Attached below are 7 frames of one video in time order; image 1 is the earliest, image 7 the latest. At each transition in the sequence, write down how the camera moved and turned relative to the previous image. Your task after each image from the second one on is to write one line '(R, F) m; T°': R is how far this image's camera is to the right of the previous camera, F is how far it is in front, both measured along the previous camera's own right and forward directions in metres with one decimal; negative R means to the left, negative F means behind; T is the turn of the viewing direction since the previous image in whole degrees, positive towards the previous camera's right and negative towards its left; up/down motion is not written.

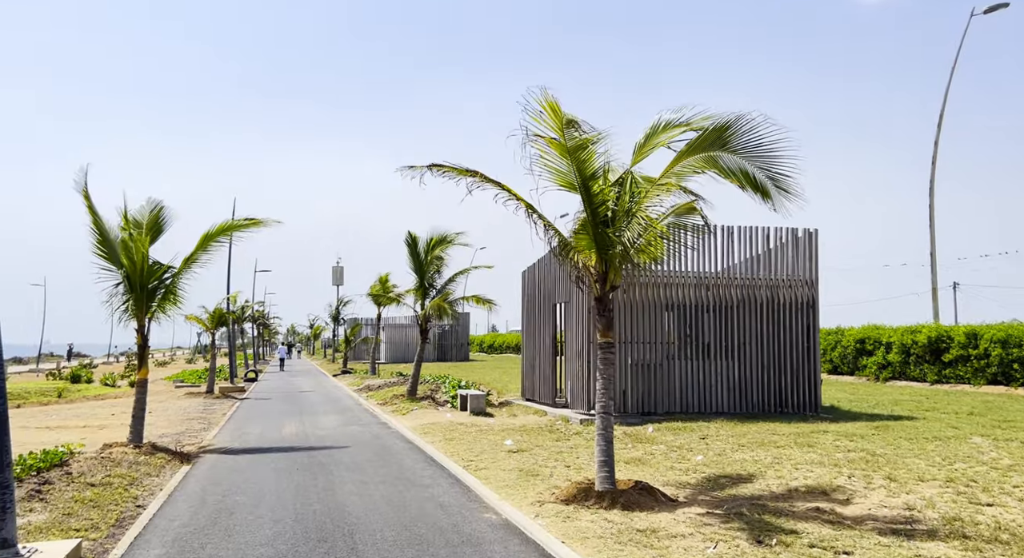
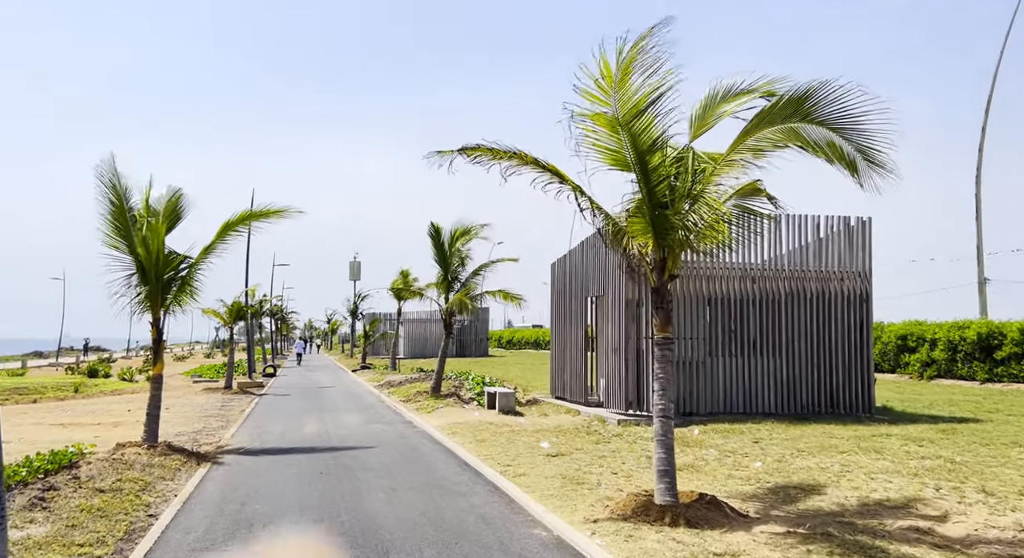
(-0.3, +0.9) m; -1°
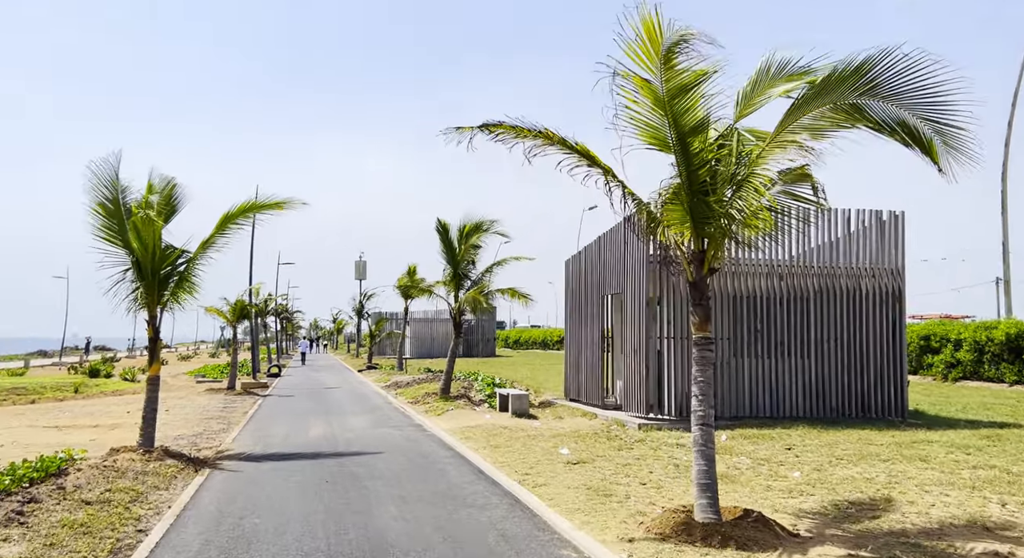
(-0.2, +0.7) m; 0°
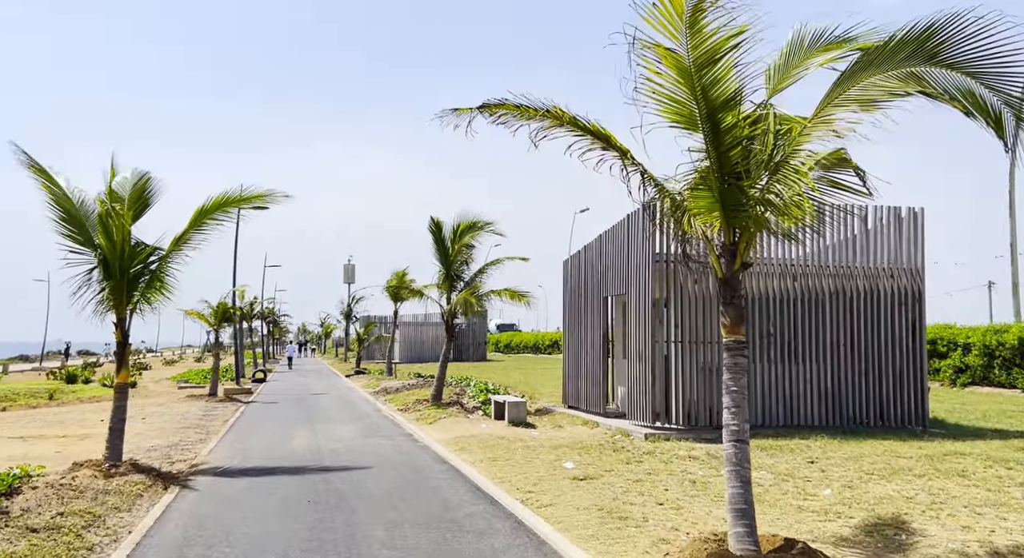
(-0.1, +0.9) m; +1°
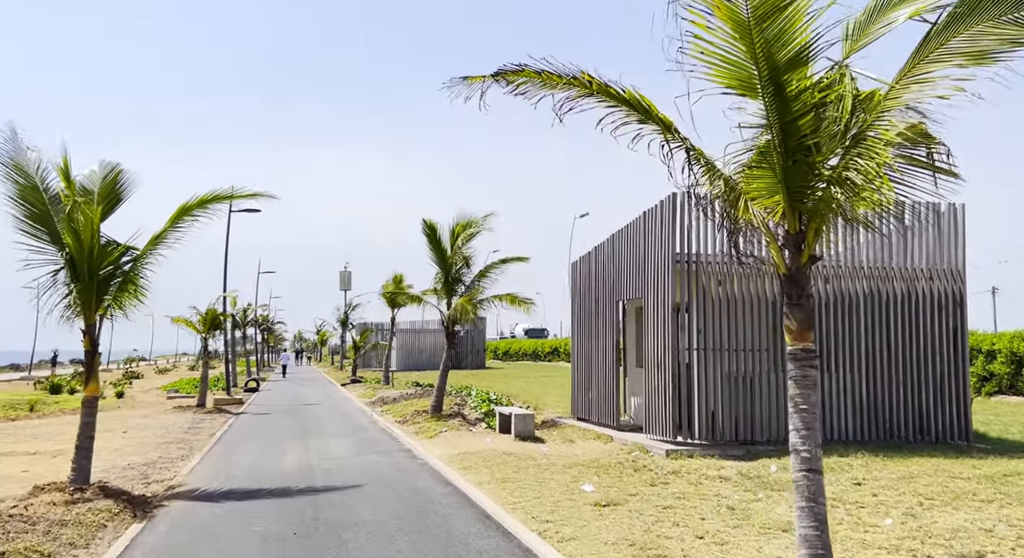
(-0.2, +1.1) m; 0°
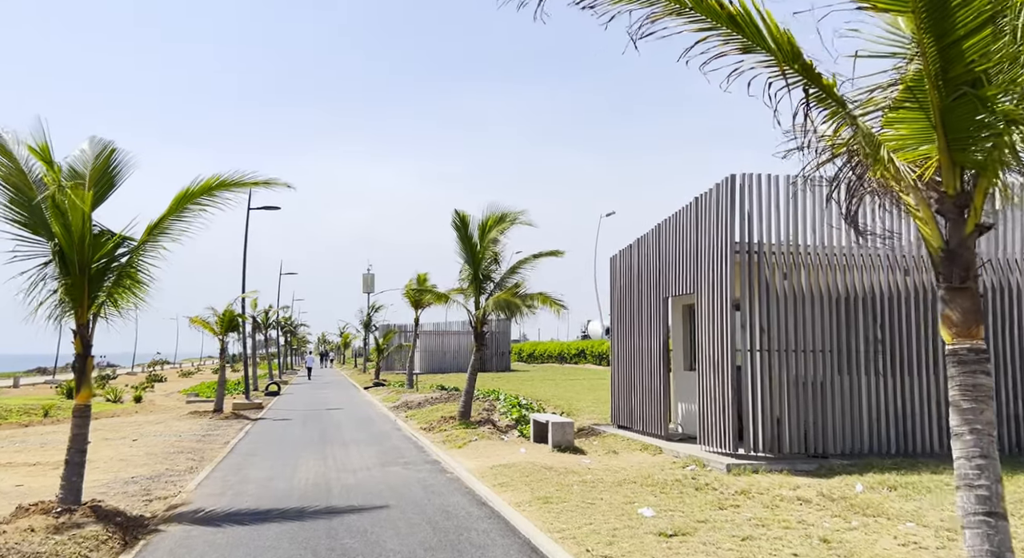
(-0.2, +1.3) m; -2°
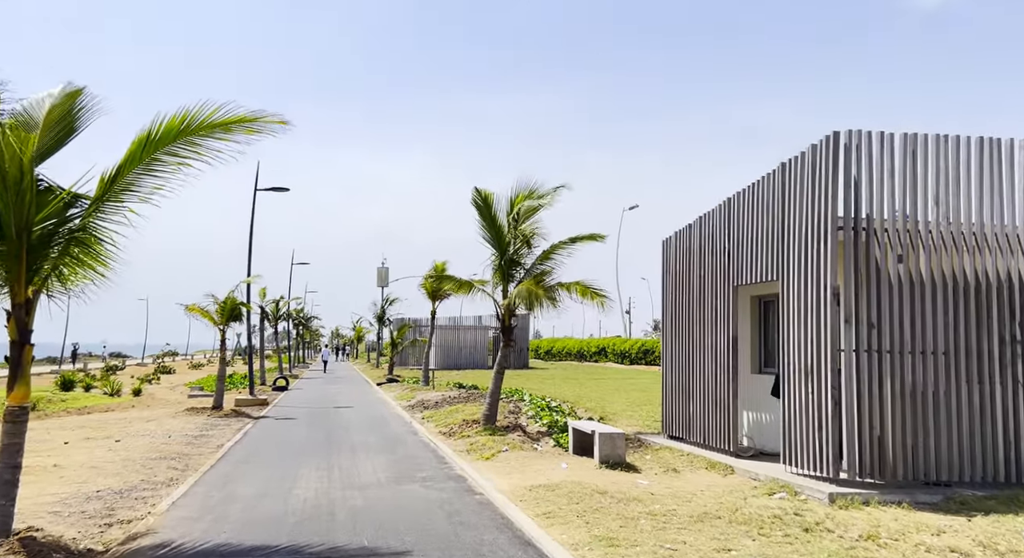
(-0.4, +2.2) m; -1°
